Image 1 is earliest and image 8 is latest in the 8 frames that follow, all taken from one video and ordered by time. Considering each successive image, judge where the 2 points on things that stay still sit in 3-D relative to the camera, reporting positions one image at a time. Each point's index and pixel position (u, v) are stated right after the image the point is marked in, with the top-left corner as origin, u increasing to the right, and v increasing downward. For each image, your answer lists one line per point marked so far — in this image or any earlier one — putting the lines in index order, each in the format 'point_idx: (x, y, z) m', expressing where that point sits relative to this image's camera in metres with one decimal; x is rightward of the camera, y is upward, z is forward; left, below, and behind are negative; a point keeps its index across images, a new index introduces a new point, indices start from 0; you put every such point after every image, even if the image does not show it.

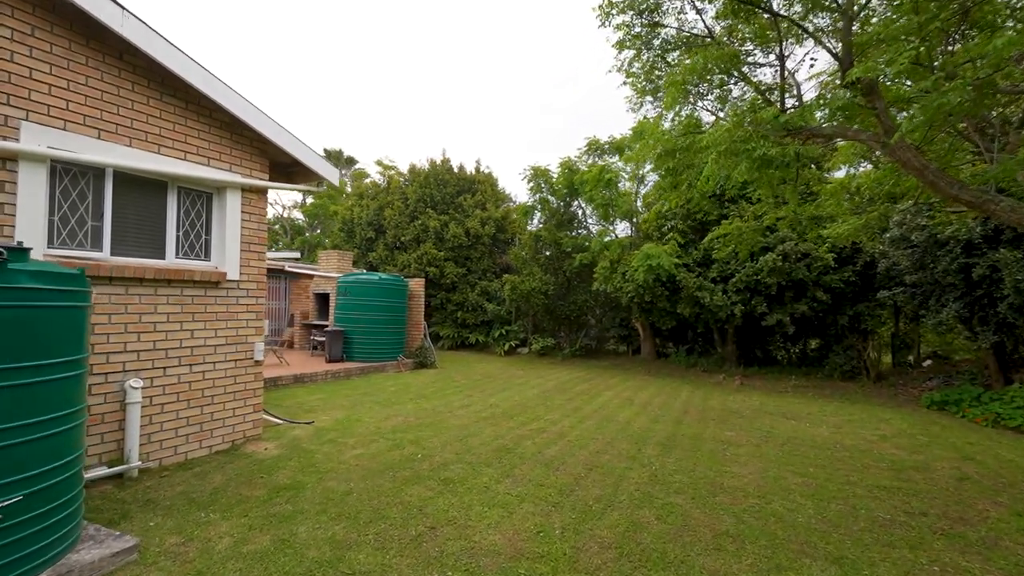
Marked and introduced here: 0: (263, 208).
0: (-2.7, +0.9, +5.1) m
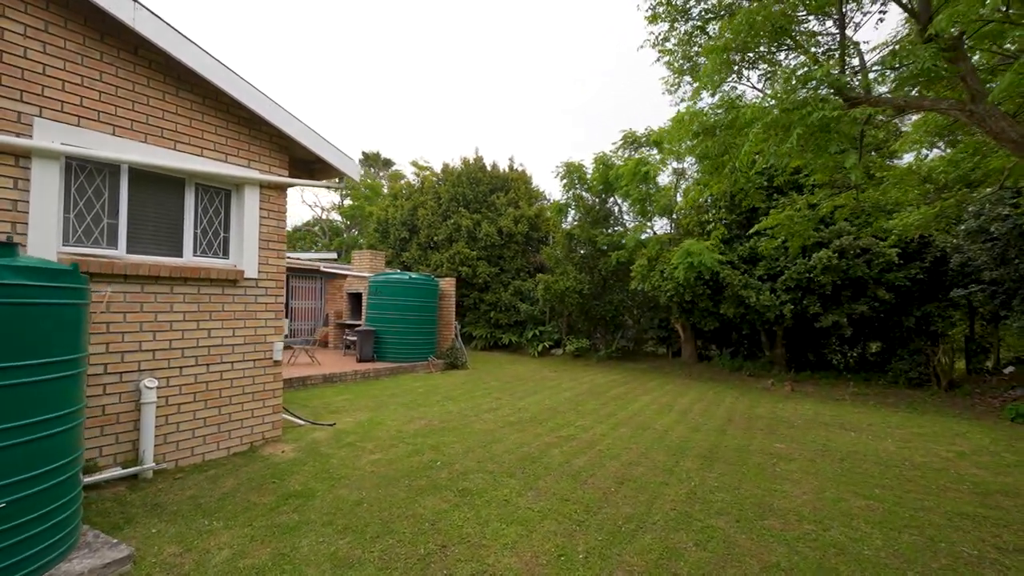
0: (-2.4, +0.9, +5.0) m
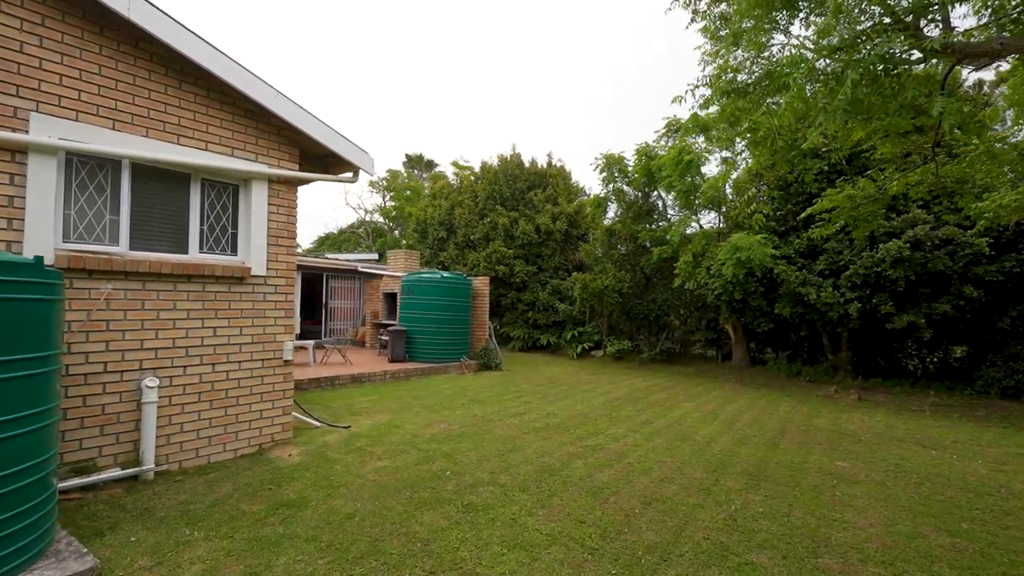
0: (-2.3, +0.9, +4.8) m
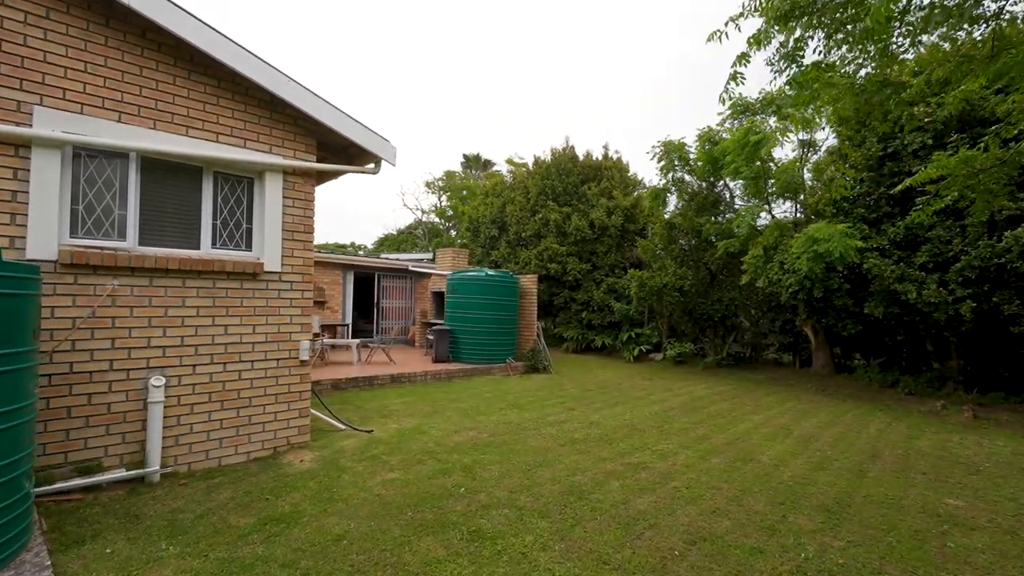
0: (-2.0, +0.9, +4.6) m
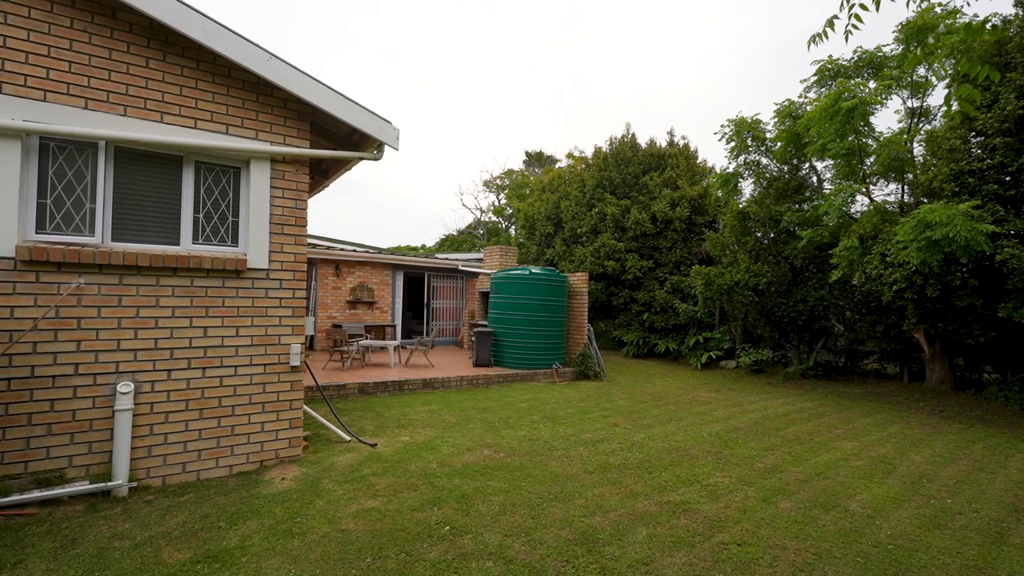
0: (-1.9, +1.0, +4.2) m
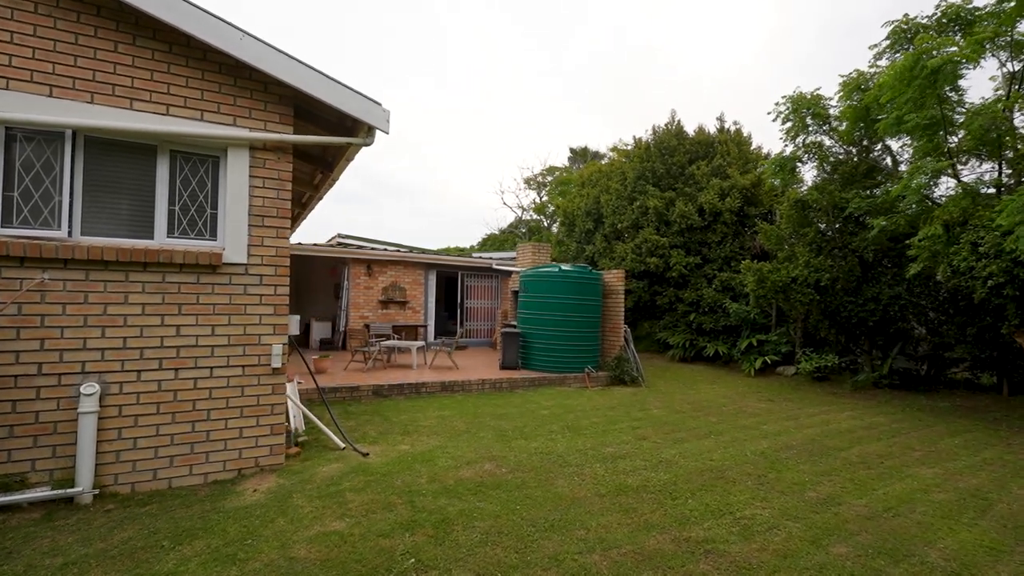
0: (-1.9, +1.0, +3.9) m
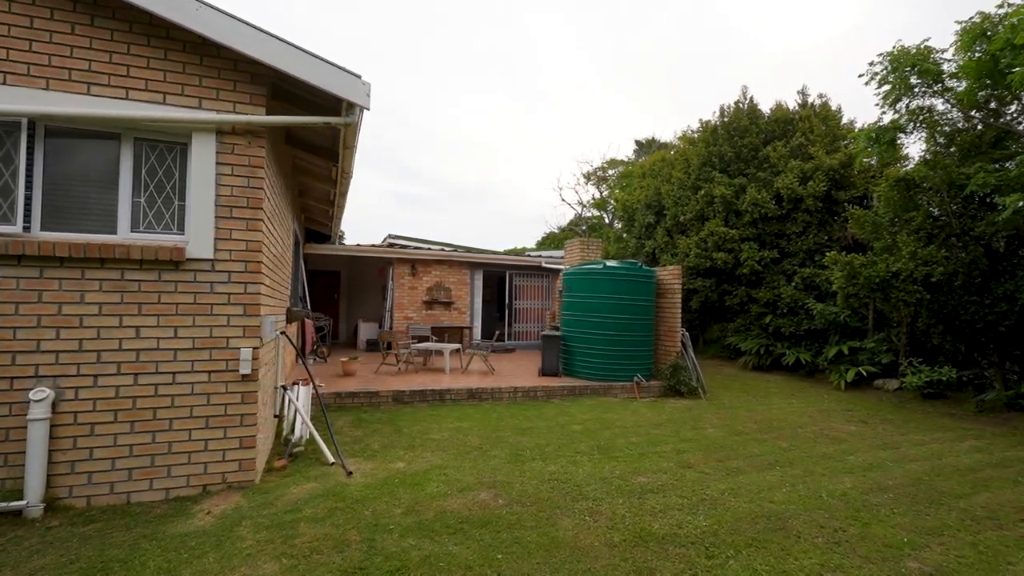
0: (-1.9, +1.0, +3.6) m
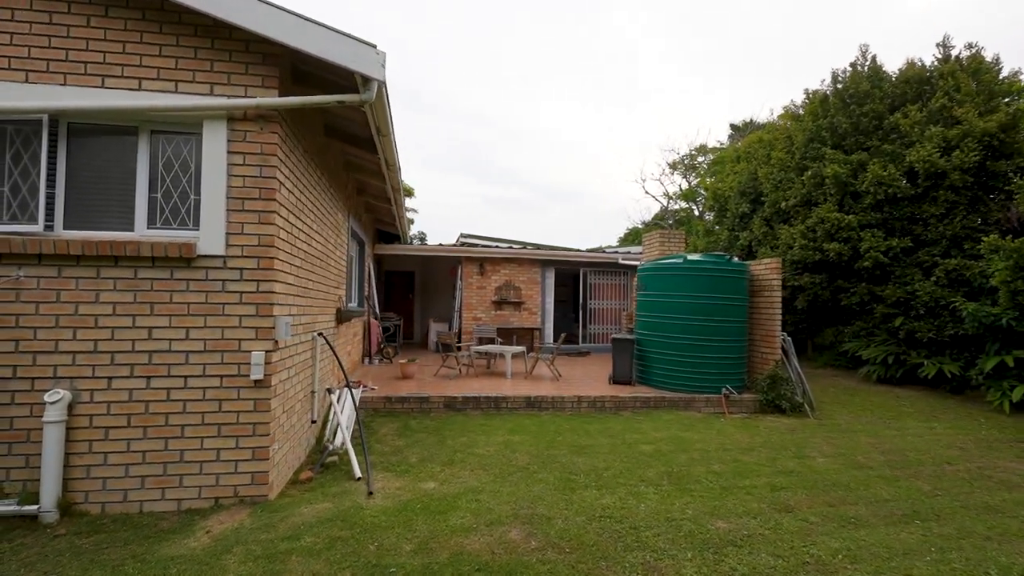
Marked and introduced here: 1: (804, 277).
0: (-1.7, +1.0, +3.3) m
1: (+6.0, +0.2, +9.7) m
